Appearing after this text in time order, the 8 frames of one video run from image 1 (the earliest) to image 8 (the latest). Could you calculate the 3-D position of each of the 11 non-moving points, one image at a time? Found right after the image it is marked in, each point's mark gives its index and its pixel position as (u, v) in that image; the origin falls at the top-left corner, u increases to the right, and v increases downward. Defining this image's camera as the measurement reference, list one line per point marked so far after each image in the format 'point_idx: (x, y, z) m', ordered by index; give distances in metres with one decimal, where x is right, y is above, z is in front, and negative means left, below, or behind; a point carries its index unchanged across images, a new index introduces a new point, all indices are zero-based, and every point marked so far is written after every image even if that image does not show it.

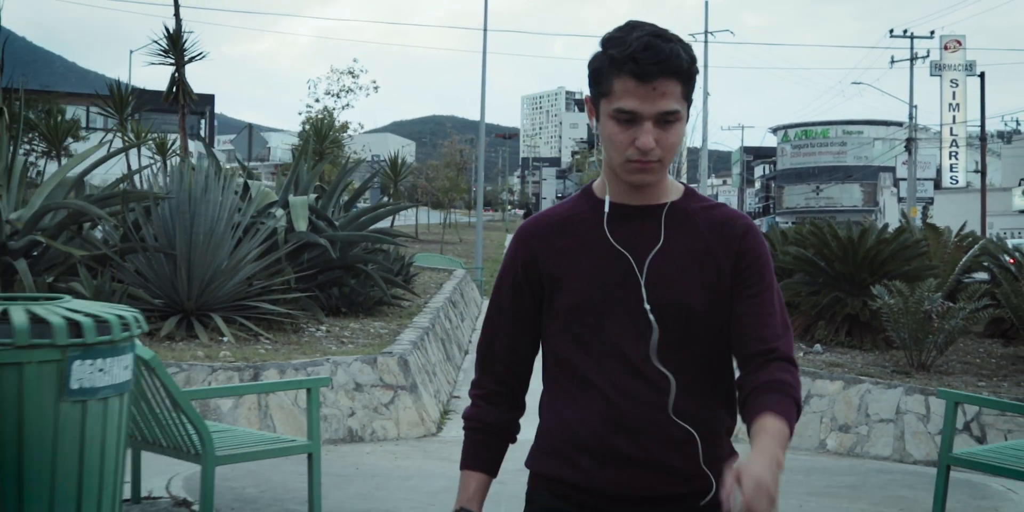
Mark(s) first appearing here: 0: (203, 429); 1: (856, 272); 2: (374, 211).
0: (-1.0, -0.6, +3.3) m
1: (+3.1, -0.1, +9.3) m
2: (-1.4, +0.5, +10.6) m
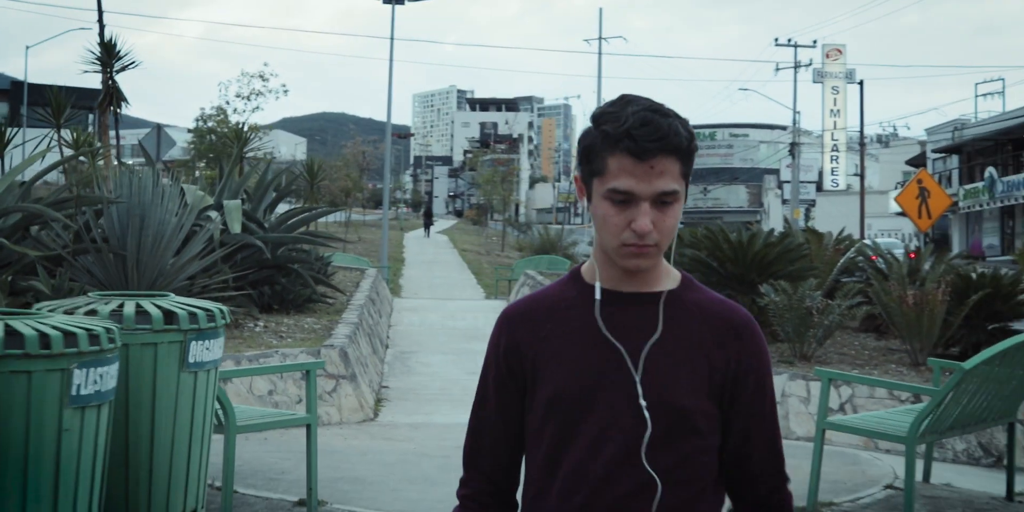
0: (-1.1, -0.6, +3.9) m
1: (+2.4, -0.2, +10.4) m
2: (-2.3, +0.5, +11.2) m
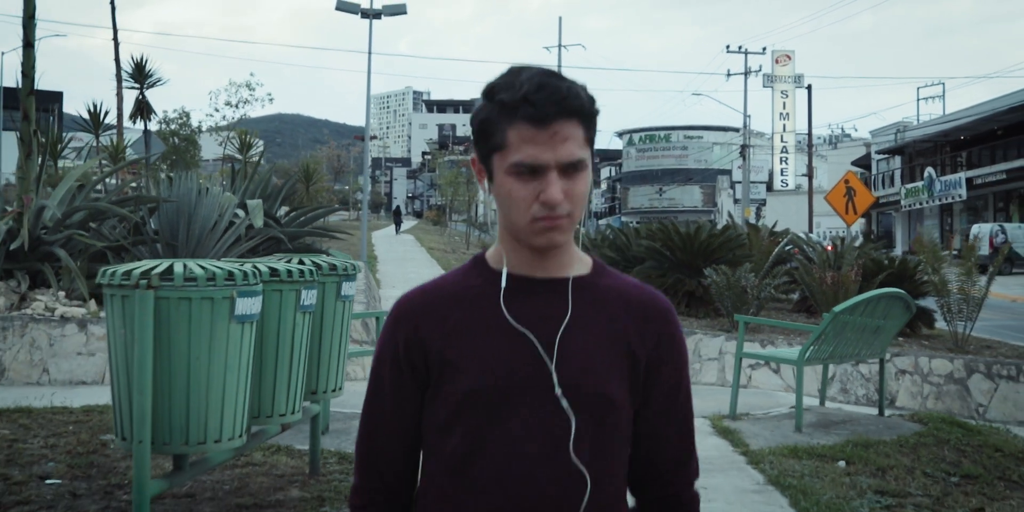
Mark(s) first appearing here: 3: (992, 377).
0: (-1.1, -0.5, +5.7) m
1: (+2.2, 0.0, +12.2) m
2: (-2.5, +0.6, +12.9) m
3: (+4.6, -1.2, +9.6) m
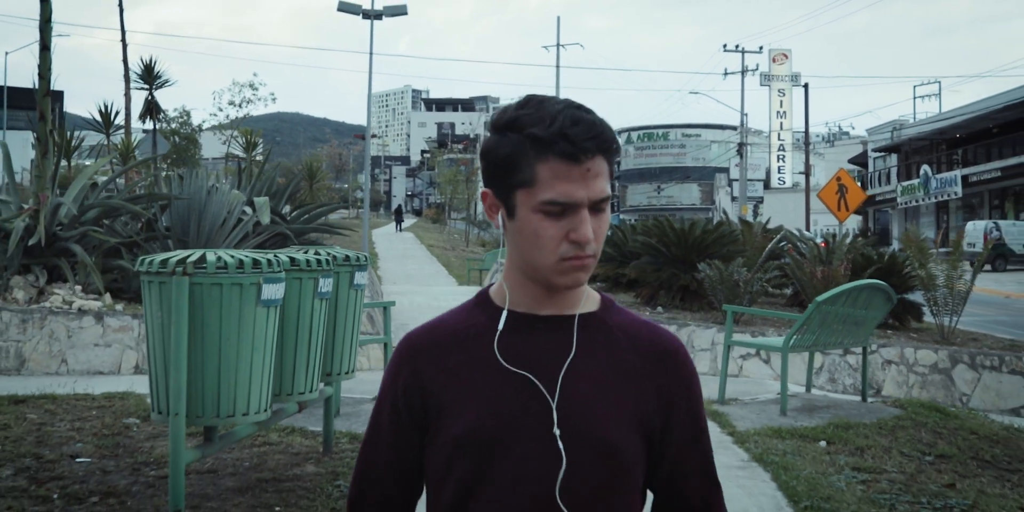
0: (-1.0, -0.4, +6.0) m
1: (+2.2, 0.0, +12.6) m
2: (-2.5, +0.6, +13.2) m
3: (+4.6, -1.1, +9.9) m
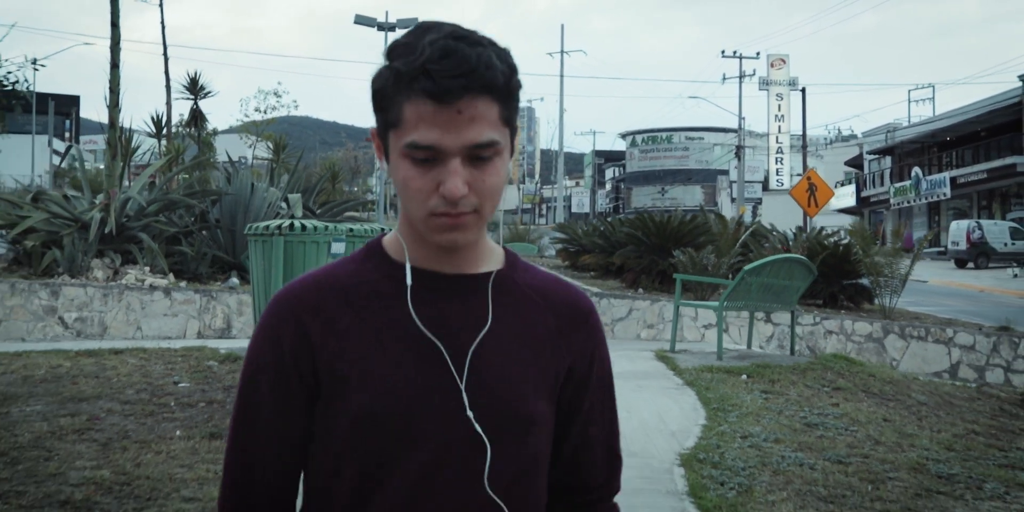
0: (-1.1, -0.2, +7.9) m
1: (+2.2, +0.2, +14.4) m
2: (-2.5, +0.8, +15.1) m
3: (+4.6, -0.9, +11.7) m
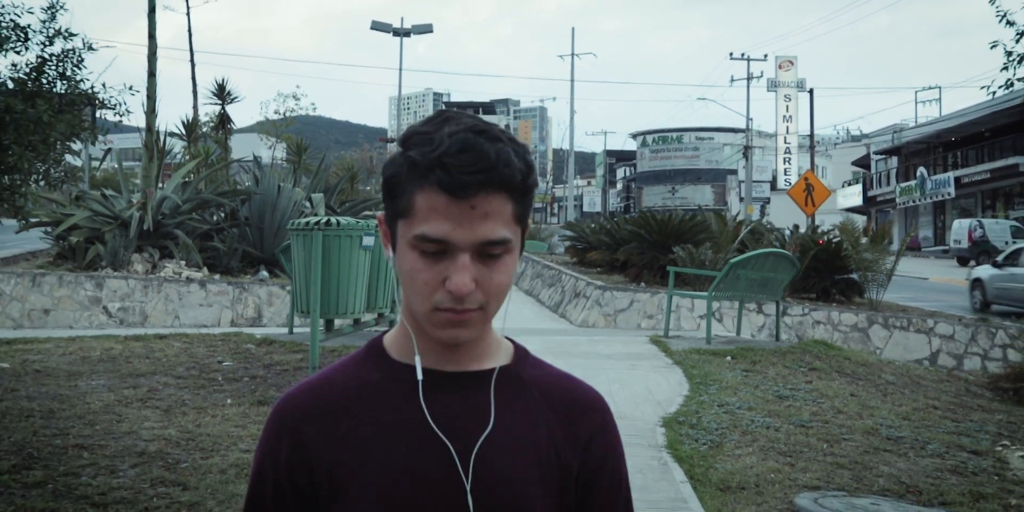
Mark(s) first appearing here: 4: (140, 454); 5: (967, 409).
0: (-1.0, -0.2, +8.8) m
1: (+2.3, +0.2, +15.2) m
2: (-2.4, +0.8, +16.0) m
3: (+4.7, -0.9, +12.5) m
4: (-2.1, -1.1, +5.6) m
5: (+3.7, -1.2, +8.1) m
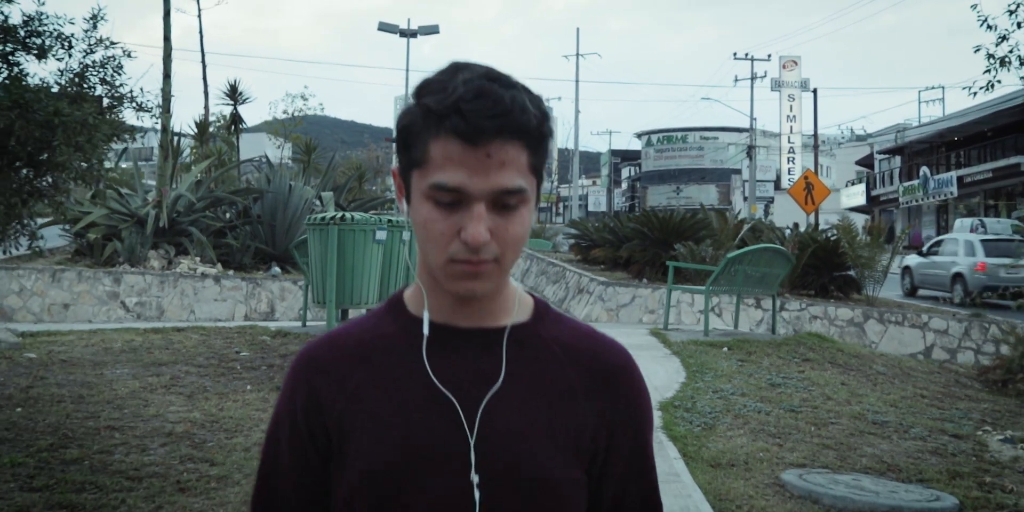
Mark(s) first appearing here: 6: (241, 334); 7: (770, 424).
0: (-1.0, -0.1, +9.1) m
1: (+2.4, +0.3, +15.6) m
2: (-2.3, +0.9, +16.3) m
3: (+4.8, -0.8, +12.8) m
4: (-2.1, -1.1, +6.0) m
5: (+3.7, -1.2, +8.5) m
6: (-2.6, -0.8, +9.8) m
7: (+1.6, -1.1, +6.3) m
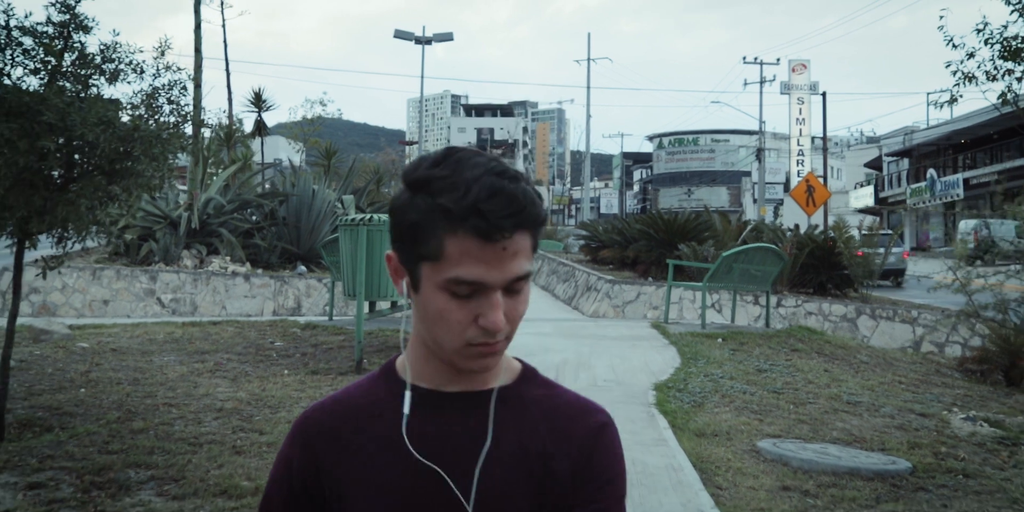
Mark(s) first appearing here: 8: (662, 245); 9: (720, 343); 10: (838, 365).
0: (-0.9, -0.1, +9.9) m
1: (+2.6, +0.3, +16.3) m
2: (-2.1, +0.9, +17.1) m
3: (+4.9, -0.8, +13.6) m
4: (-2.0, -1.0, +6.8) m
5: (+3.8, -1.2, +9.2) m
6: (-2.5, -0.8, +10.6) m
7: (+1.7, -1.0, +7.0) m
8: (+2.5, +0.2, +16.5) m
9: (+2.0, -0.8, +9.4) m
10: (+3.0, -1.0, +9.3) m
